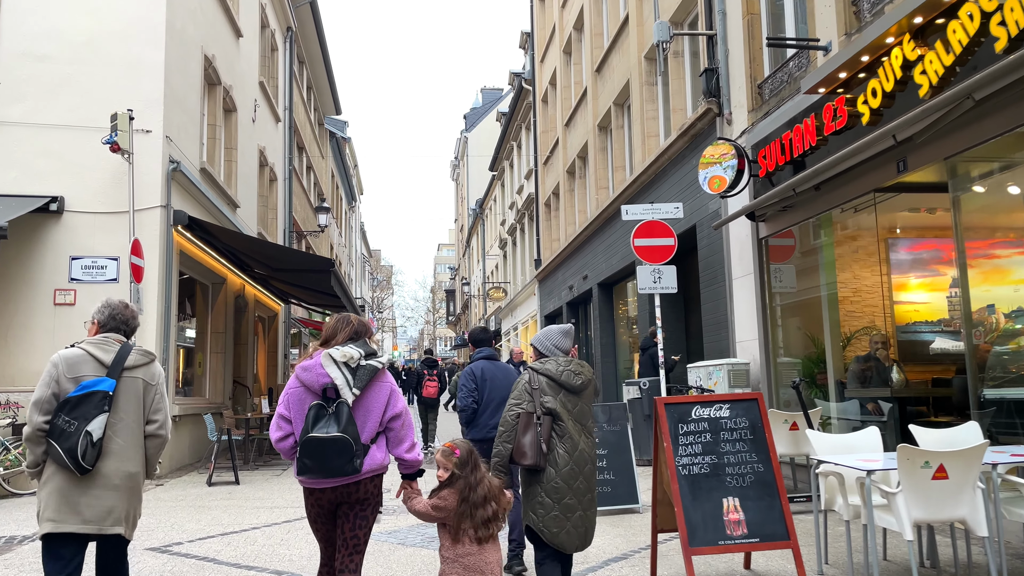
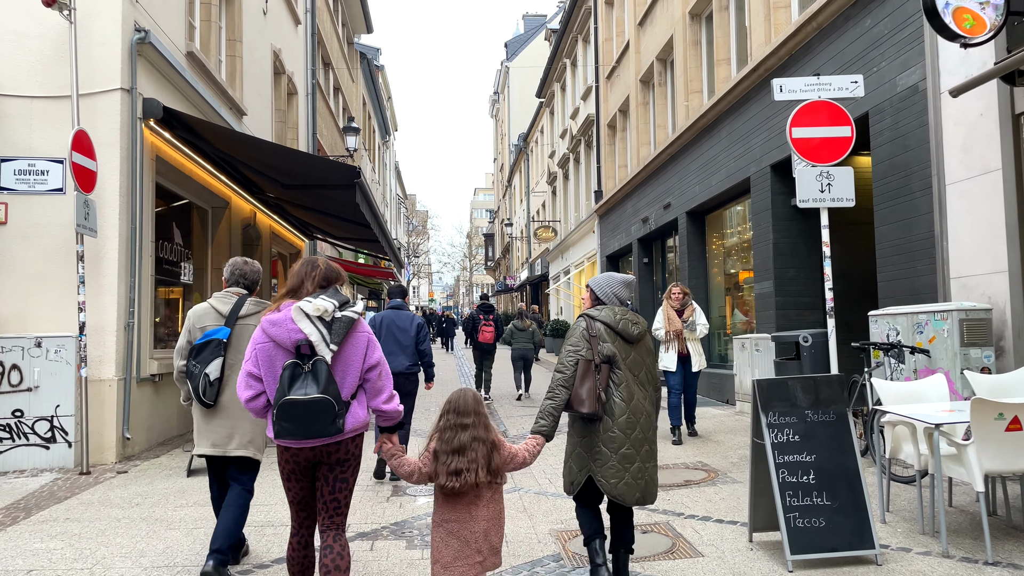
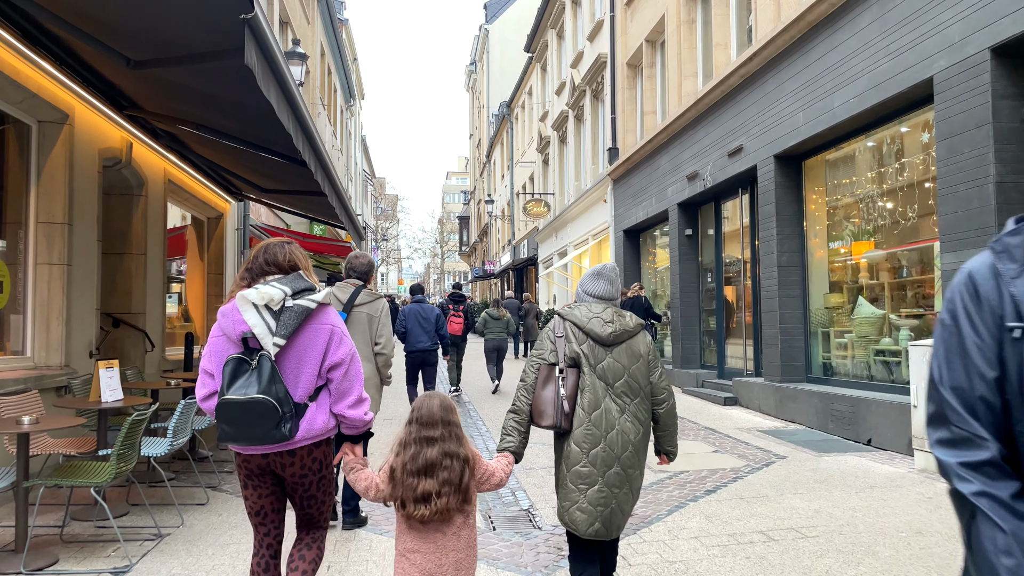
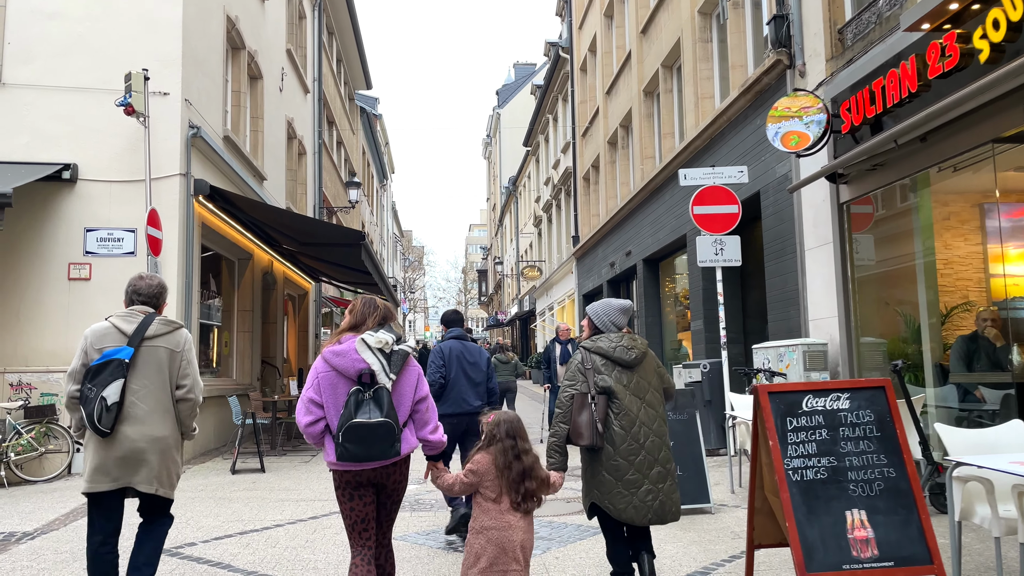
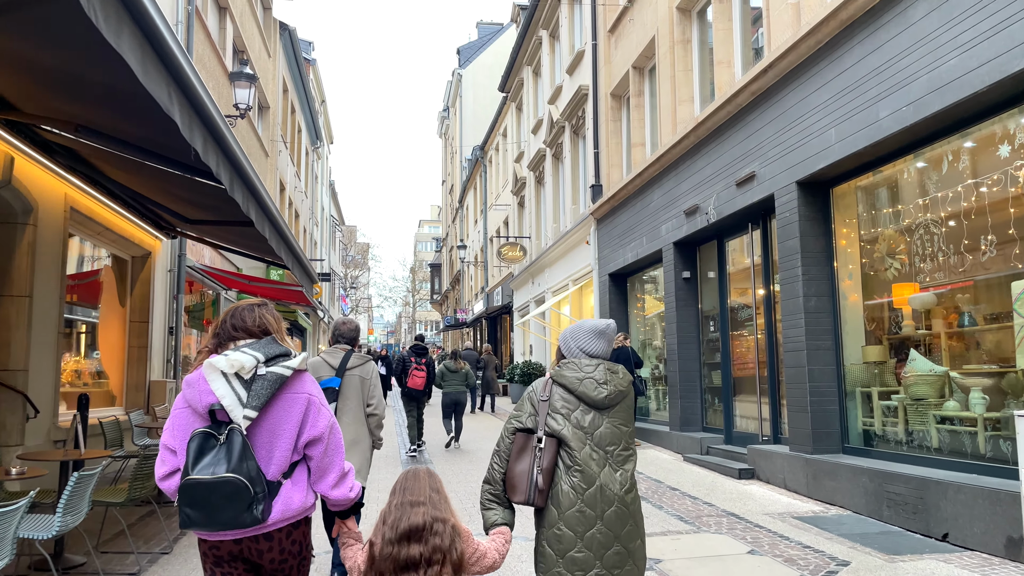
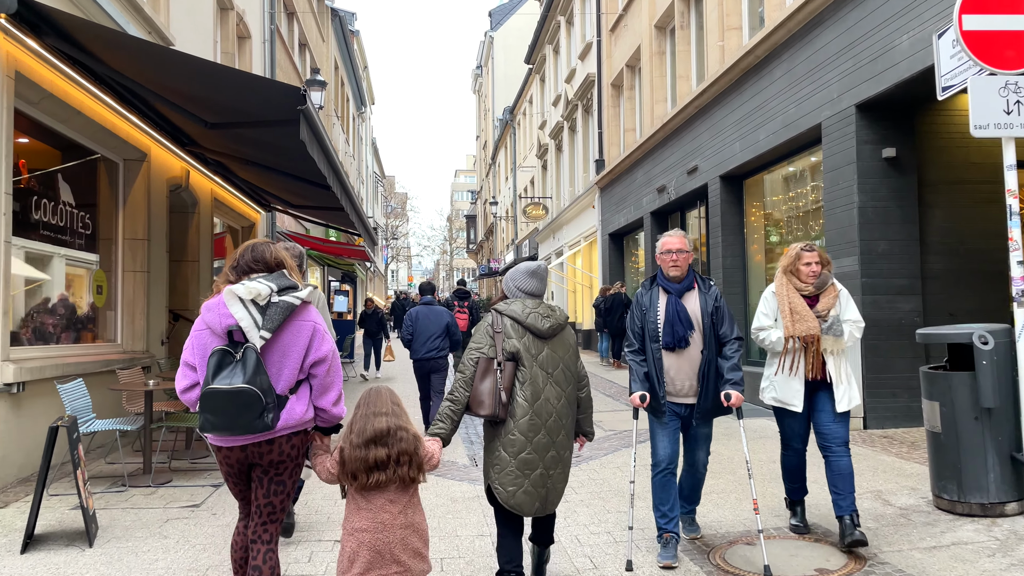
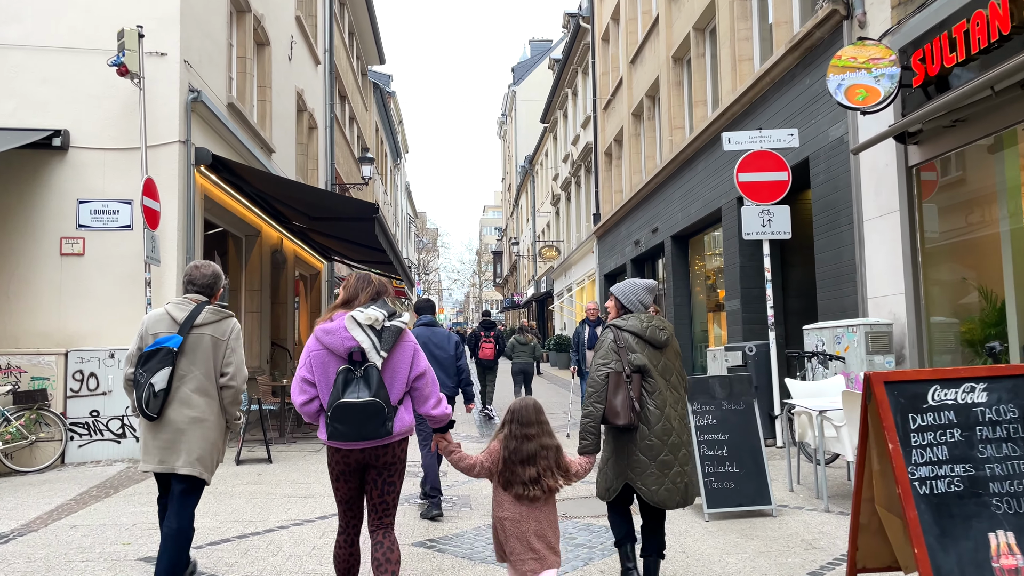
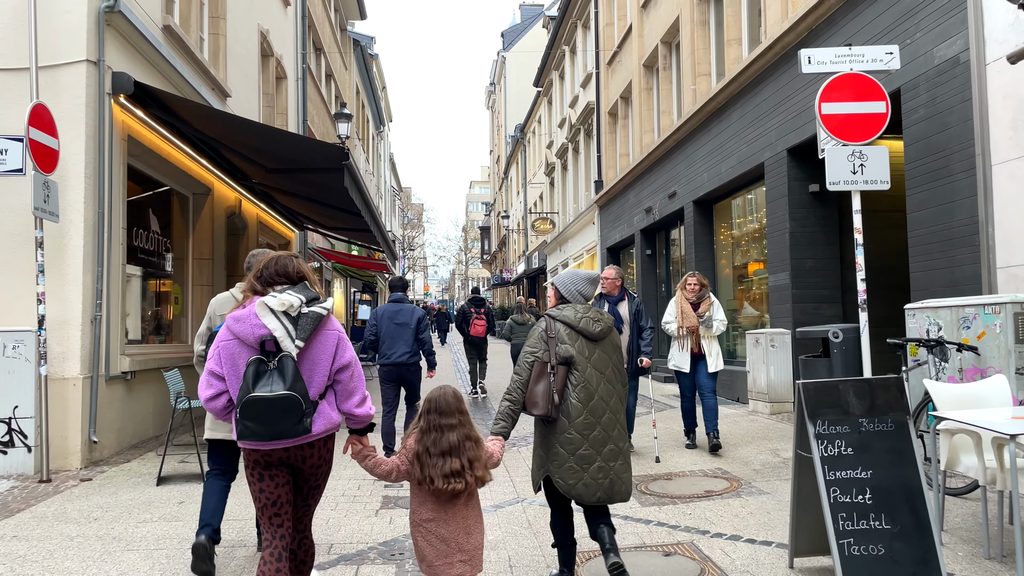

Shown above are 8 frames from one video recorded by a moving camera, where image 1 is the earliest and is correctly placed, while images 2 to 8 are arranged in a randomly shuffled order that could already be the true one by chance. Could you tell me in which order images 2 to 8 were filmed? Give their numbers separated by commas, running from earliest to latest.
4, 7, 2, 8, 6, 3, 5
